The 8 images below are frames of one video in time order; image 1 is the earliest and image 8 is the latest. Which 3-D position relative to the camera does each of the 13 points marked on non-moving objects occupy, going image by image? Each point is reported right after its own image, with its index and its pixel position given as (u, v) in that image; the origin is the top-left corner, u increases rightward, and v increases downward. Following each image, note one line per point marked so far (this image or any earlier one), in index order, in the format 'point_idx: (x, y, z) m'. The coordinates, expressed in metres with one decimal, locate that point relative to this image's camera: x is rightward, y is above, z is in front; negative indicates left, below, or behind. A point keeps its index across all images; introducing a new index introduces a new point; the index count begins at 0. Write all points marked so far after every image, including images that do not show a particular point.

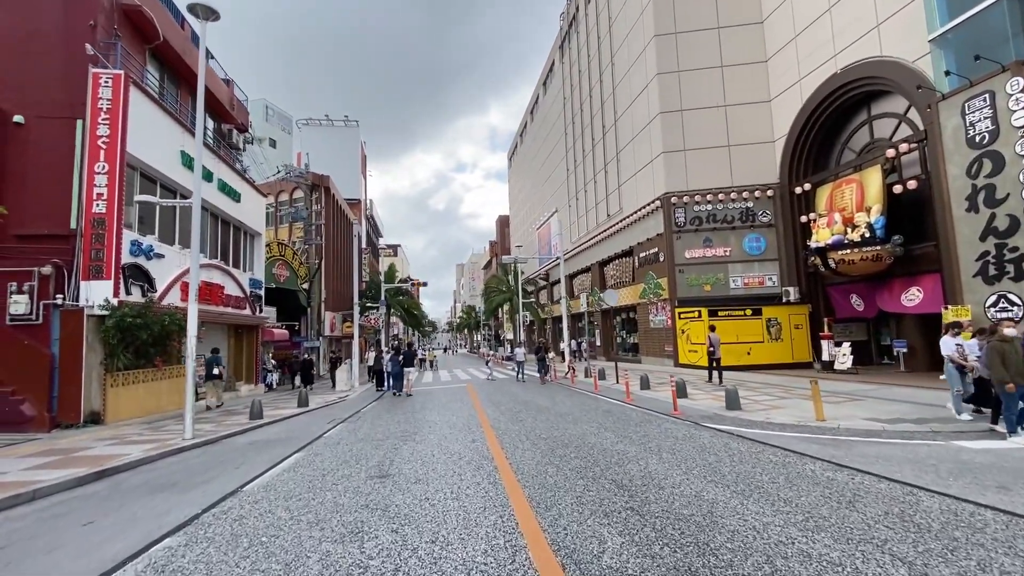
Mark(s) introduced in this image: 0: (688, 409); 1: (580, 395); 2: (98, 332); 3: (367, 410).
0: (+5.0, -3.4, +13.3) m
1: (+2.6, -4.0, +17.3) m
2: (-11.9, -1.2, +13.4) m
3: (-4.9, -4.1, +15.9) m
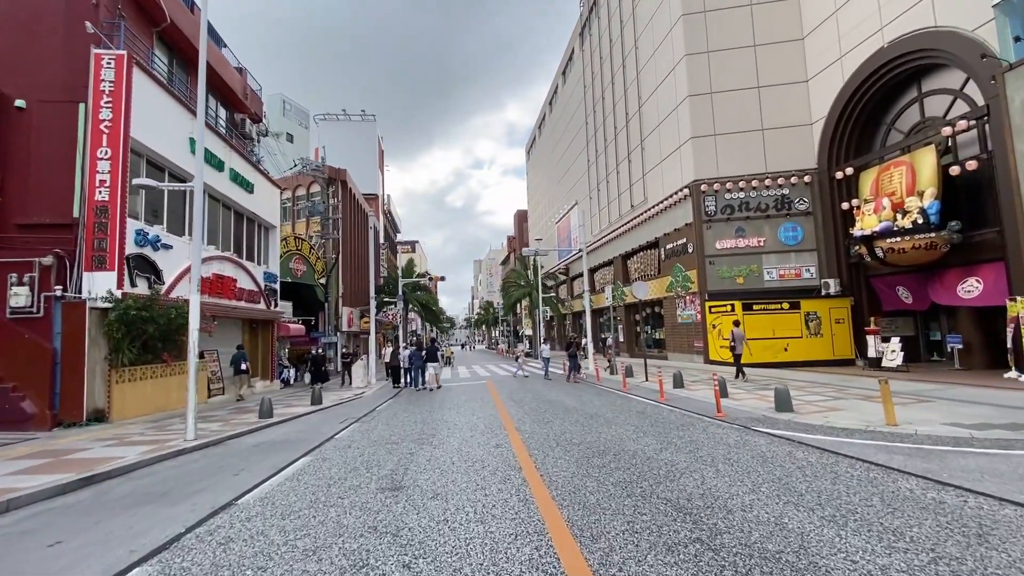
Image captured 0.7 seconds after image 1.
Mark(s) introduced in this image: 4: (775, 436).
0: (+5.6, -3.1, +12.0) m
1: (+3.4, -3.7, +16.2) m
2: (-11.2, -1.0, +12.8) m
3: (-4.1, -3.8, +15.0) m
4: (+5.1, -2.9, +9.2) m
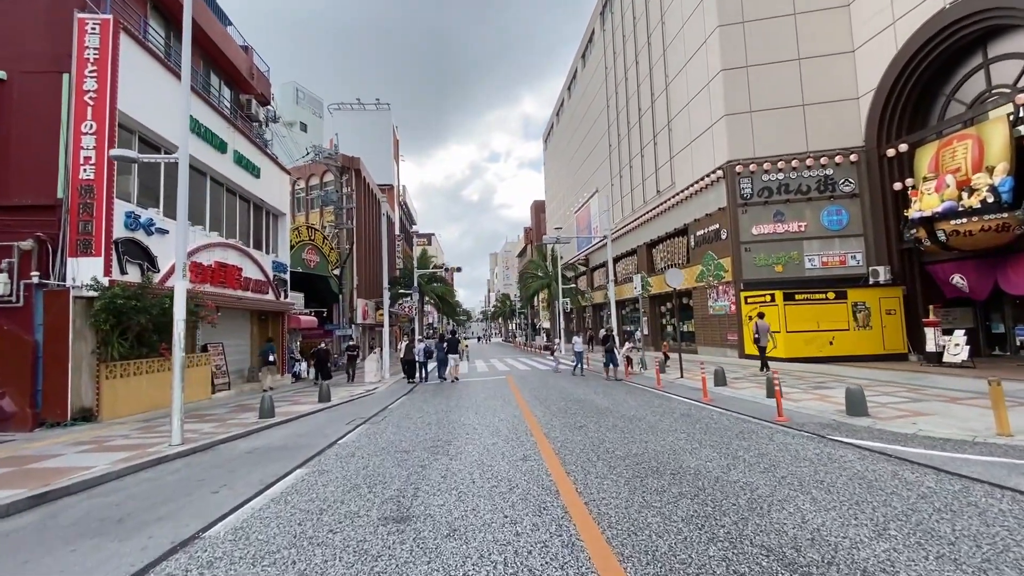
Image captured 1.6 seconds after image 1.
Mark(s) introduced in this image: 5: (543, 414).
0: (+6.2, -2.8, +10.4) m
1: (+4.1, -3.3, +14.6) m
2: (-10.6, -0.7, +11.7) m
3: (-3.4, -3.5, +13.7) m
4: (+5.6, -2.6, +7.5) m
5: (+0.7, -3.0, +11.2) m
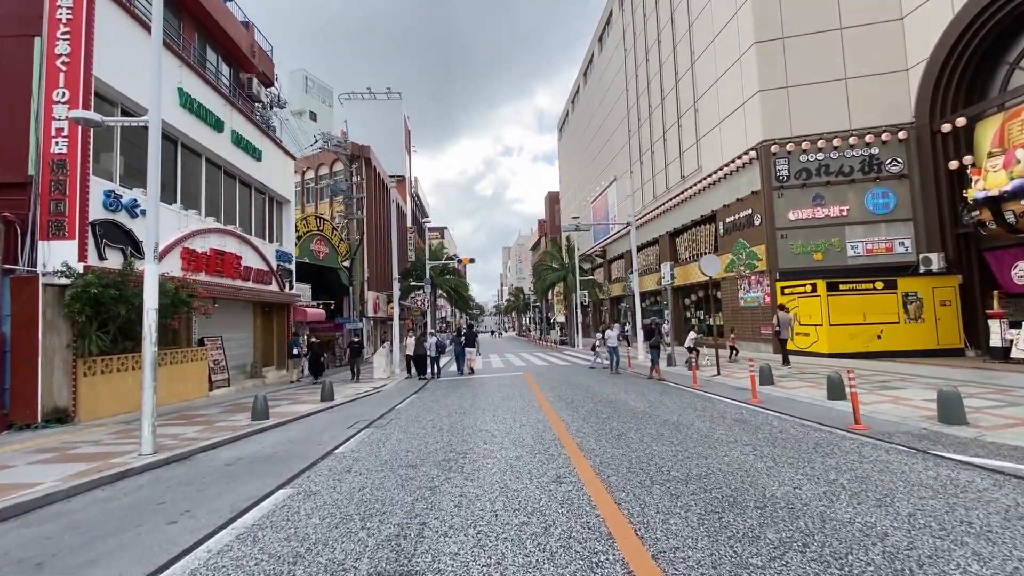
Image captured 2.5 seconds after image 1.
0: (+6.7, -2.5, +8.8) m
1: (+4.7, -2.9, +13.0) m
2: (-10.1, -0.4, +10.5) m
3: (-2.9, -3.1, +12.4) m
4: (+6.0, -2.3, +5.9) m
5: (+1.2, -2.7, +9.7) m
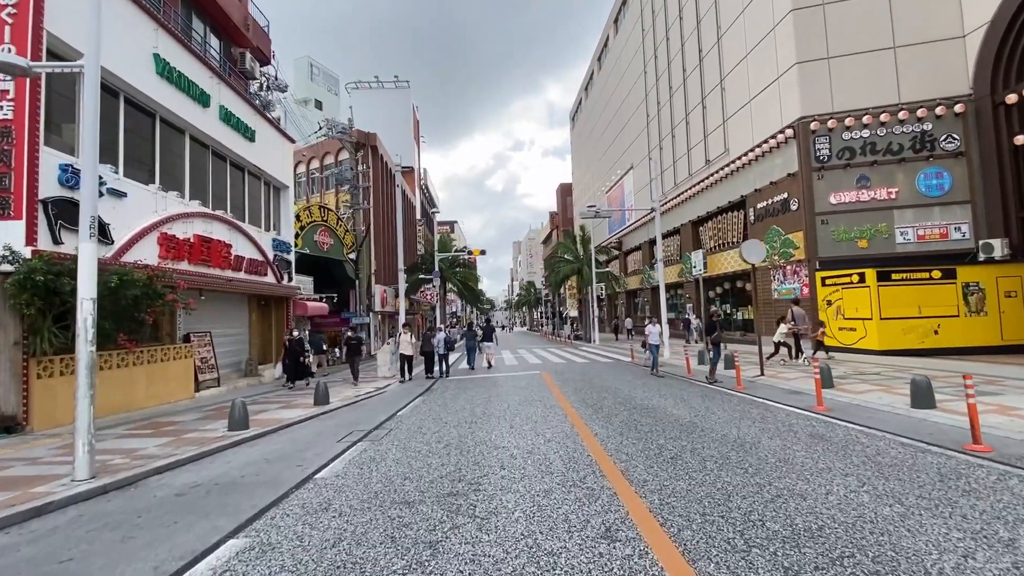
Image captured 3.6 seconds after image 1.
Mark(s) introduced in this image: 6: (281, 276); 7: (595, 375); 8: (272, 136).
0: (+7.0, -2.2, +6.9) m
1: (+5.2, -2.6, +11.3) m
2: (-9.7, -0.2, +9.0) m
3: (-2.4, -2.9, +10.8) m
4: (+6.3, -2.1, +4.1) m
5: (+1.6, -2.5, +8.0) m
6: (-9.8, +0.5, +19.9) m
7: (+3.0, -3.2, +17.2) m
8: (-10.2, +6.5, +19.9) m
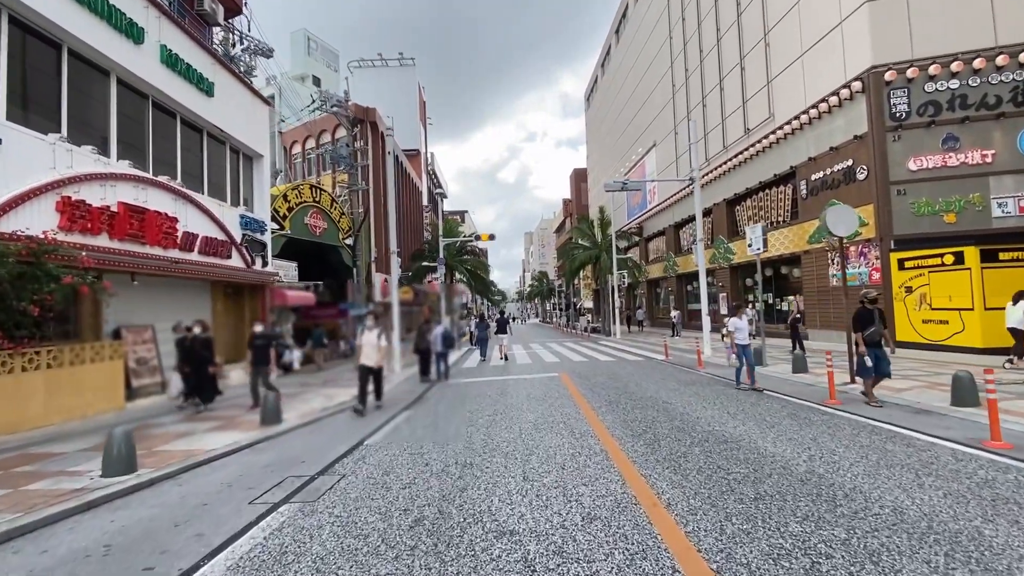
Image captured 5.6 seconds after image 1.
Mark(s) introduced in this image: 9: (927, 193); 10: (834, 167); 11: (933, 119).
0: (+7.1, -1.9, +3.6) m
1: (+5.4, -2.2, +8.0) m
2: (-9.5, +0.1, +6.0) m
3: (-2.2, -2.5, +7.6) m
4: (+6.4, -1.8, +0.8) m
5: (+1.7, -2.1, +4.8) m
6: (-9.4, +1.0, +16.9) m
7: (+3.4, -2.7, +13.9) m
8: (-9.7, +7.0, +16.8) m
9: (+15.3, +3.5, +17.2) m
10: (+13.7, +5.2, +20.0) m
11: (+15.6, +6.2, +17.3) m
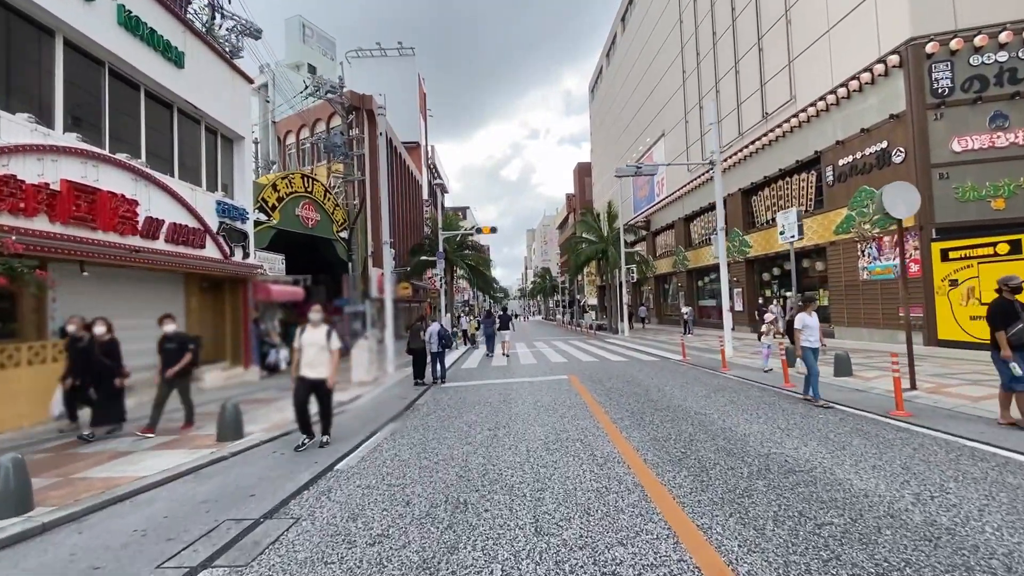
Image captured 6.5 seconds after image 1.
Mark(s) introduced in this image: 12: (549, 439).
0: (+7.2, -1.8, +2.1) m
1: (+5.5, -2.0, +6.5) m
2: (-9.4, +0.3, +4.5) m
3: (-2.1, -2.3, +6.2) m
4: (+6.4, -1.7, -0.8) m
5: (+1.8, -2.0, +3.3) m
6: (-9.3, +1.2, +15.5) m
7: (+3.5, -2.5, +12.4) m
8: (-9.6, +7.2, +15.3) m
9: (+15.4, +3.7, +15.7) m
10: (+13.8, +5.4, +18.4) m
11: (+15.7, +6.5, +15.7) m
12: (+0.5, -2.2, +6.8) m
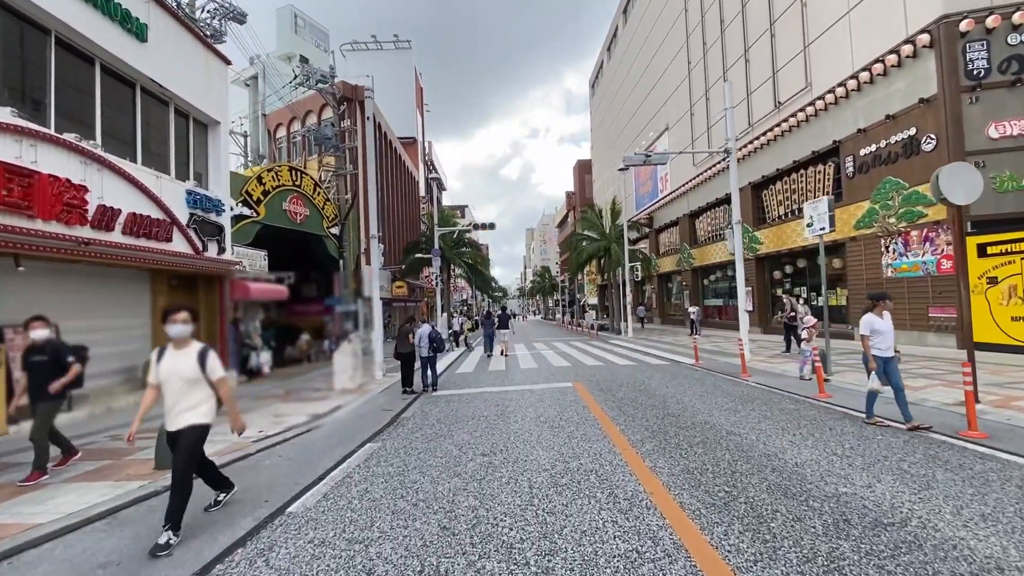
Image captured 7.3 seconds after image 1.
0: (+7.2, -1.7, +0.8) m
1: (+5.4, -2.0, +5.2) m
2: (-9.5, +0.3, +3.2) m
3: (-2.2, -2.3, +4.9) m
4: (+6.4, -1.6, -2.0) m
5: (+1.8, -1.9, +2.1) m
6: (-9.3, +1.3, +14.2) m
7: (+3.5, -2.4, +11.2) m
8: (-9.7, +7.3, +14.0) m
9: (+15.4, +3.8, +14.4) m
10: (+13.8, +5.5, +17.1) m
11: (+15.6, +6.5, +14.5) m
12: (+0.5, -2.2, +5.5) m
